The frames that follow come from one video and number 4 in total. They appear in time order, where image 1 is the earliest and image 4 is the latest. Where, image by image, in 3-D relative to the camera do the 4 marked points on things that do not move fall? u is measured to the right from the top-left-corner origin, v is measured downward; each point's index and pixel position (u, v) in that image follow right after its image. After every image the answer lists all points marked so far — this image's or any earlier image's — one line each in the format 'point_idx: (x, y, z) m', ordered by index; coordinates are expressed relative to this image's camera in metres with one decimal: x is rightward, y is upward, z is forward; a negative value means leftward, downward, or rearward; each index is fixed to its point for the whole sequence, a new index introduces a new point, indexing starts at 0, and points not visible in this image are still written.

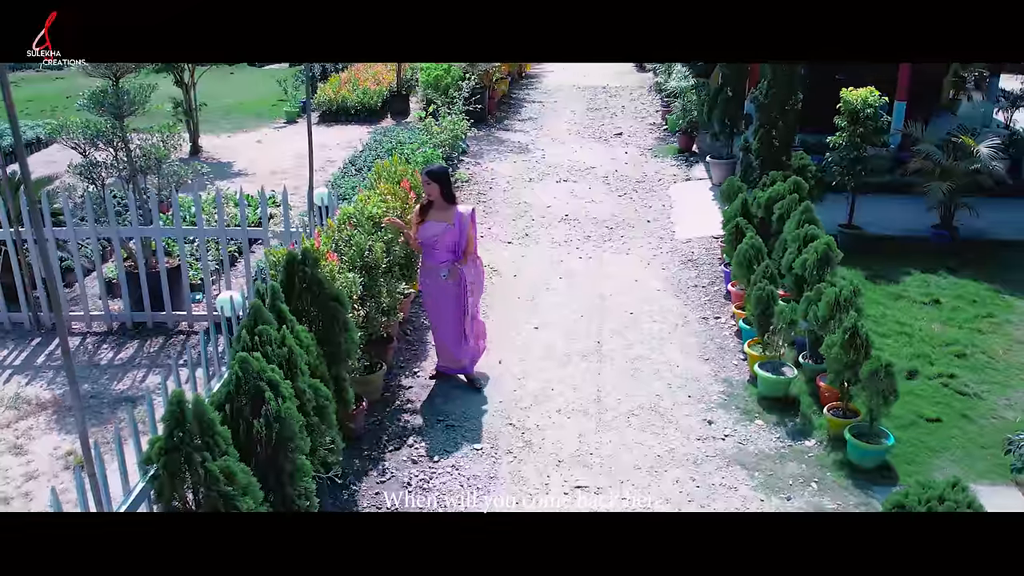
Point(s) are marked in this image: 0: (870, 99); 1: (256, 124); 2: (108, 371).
0: (+2.9, +1.5, +8.0) m
1: (-3.6, +2.3, +13.8) m
2: (-2.6, -0.5, +6.4) m
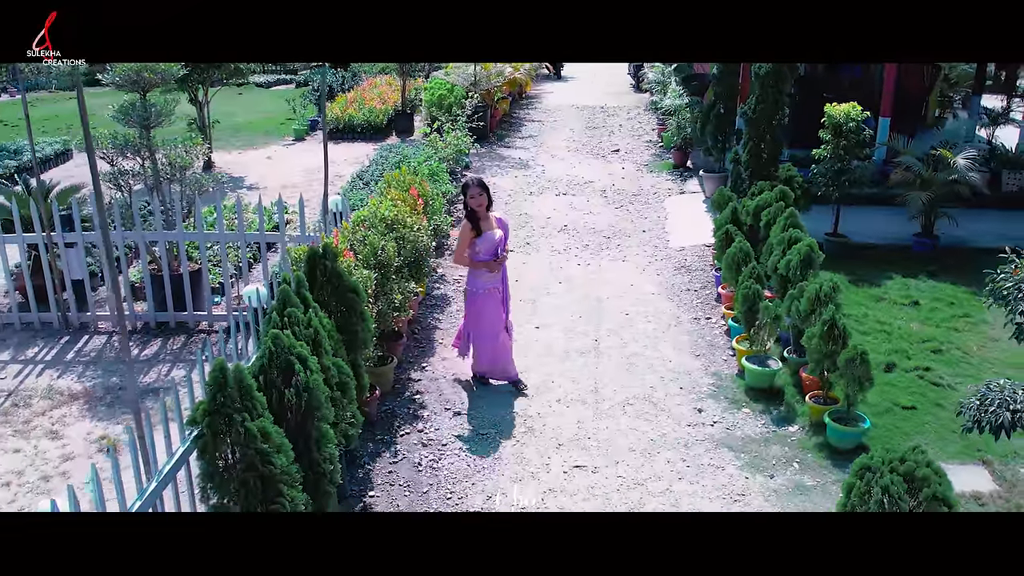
0: (+2.9, +1.5, +8.5) m
1: (-3.6, +2.1, +14.2) m
2: (-2.6, -0.5, +6.8) m
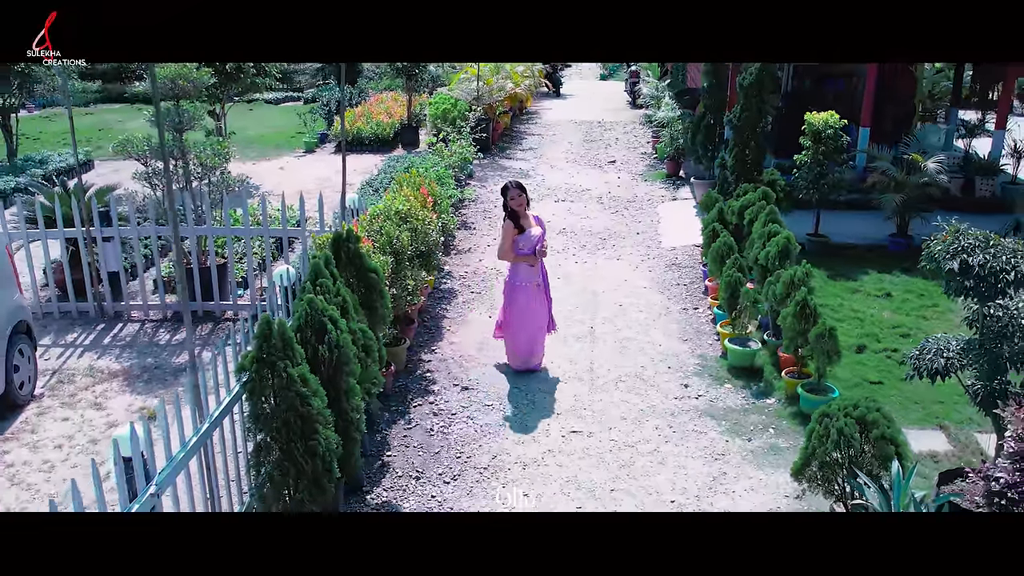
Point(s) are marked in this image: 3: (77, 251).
0: (+3.0, +1.6, +9.1) m
1: (-3.6, +2.0, +14.9) m
2: (-2.6, -0.5, +7.4) m
3: (-3.6, +0.3, +8.1) m
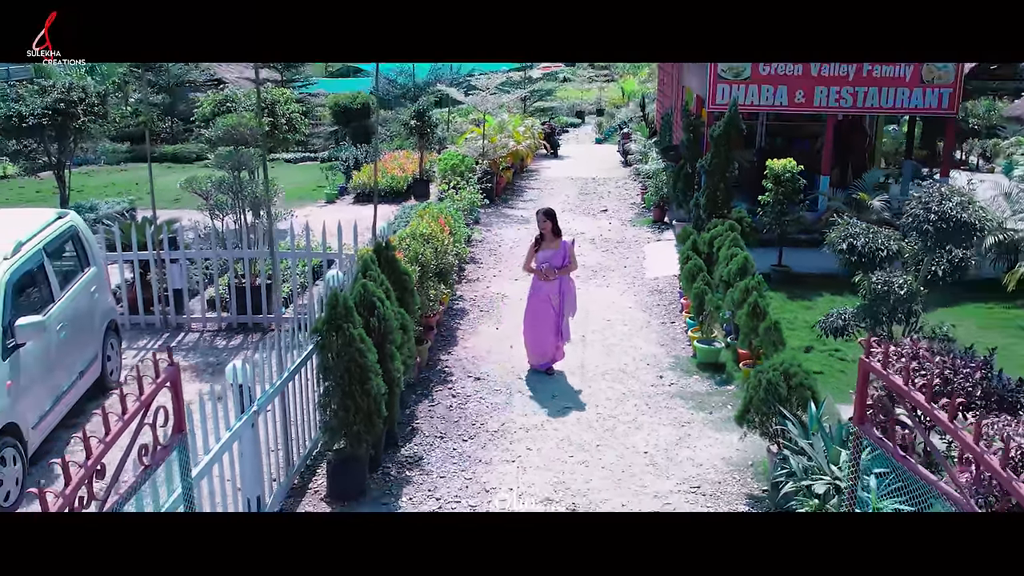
0: (+3.0, +1.3, +10.7) m
1: (-3.5, +1.4, +16.4) m
2: (-2.6, -0.6, +8.8) m
3: (-3.6, +0.2, +9.6) m
